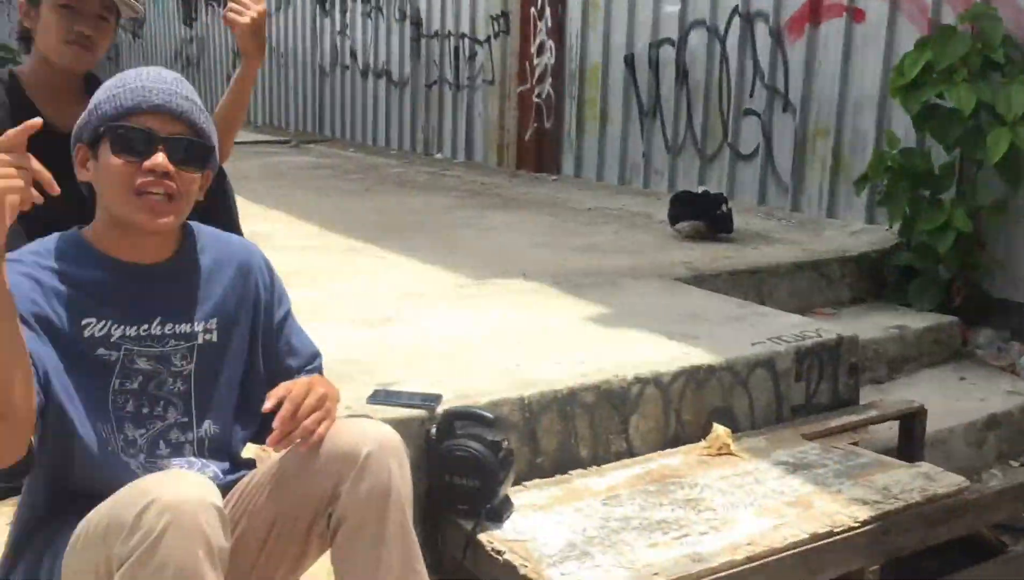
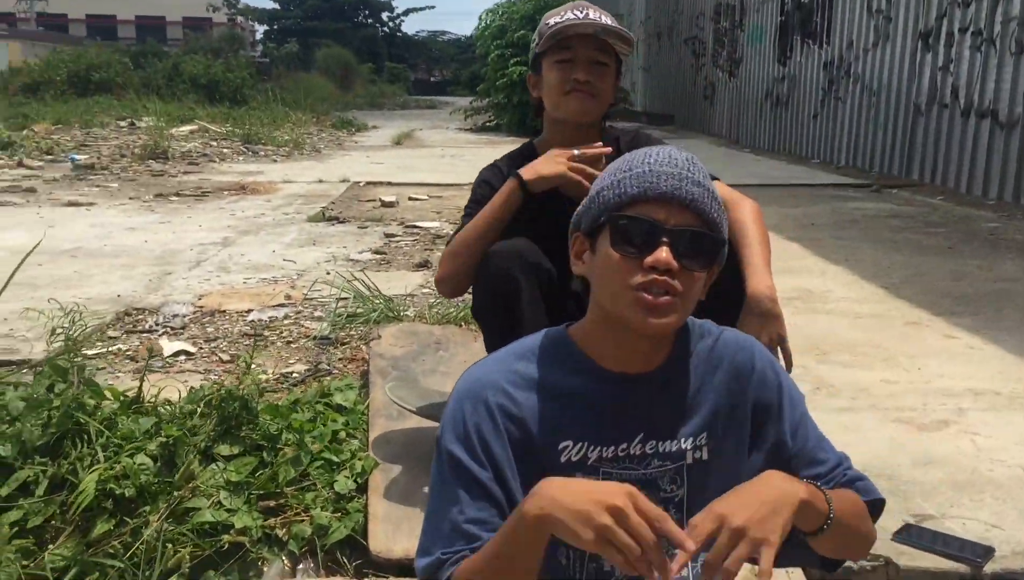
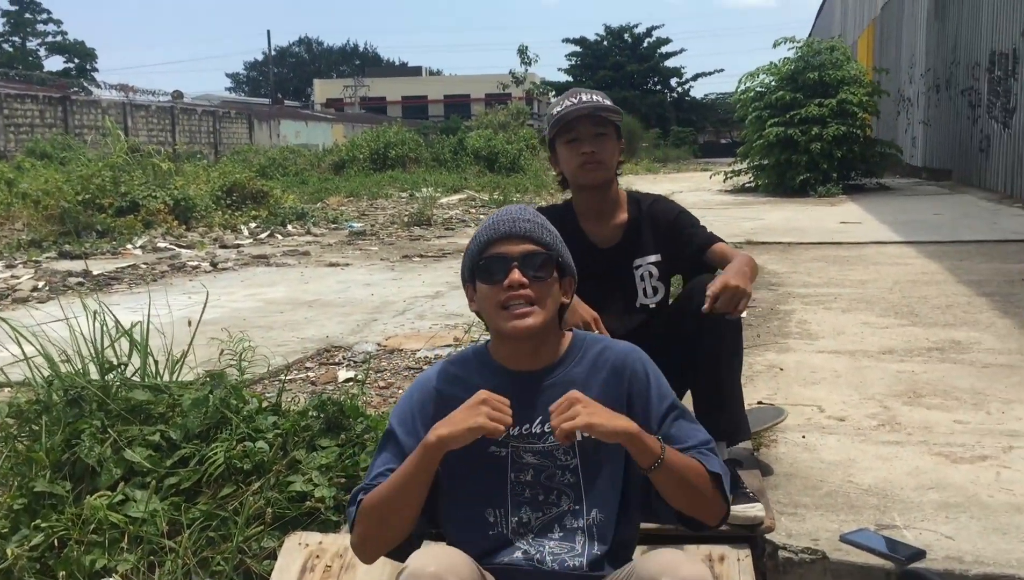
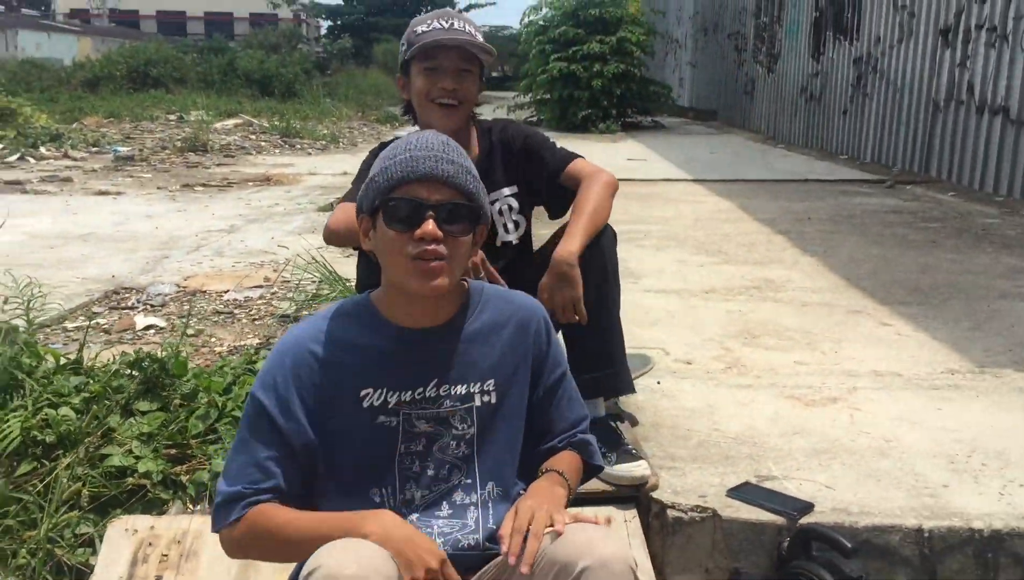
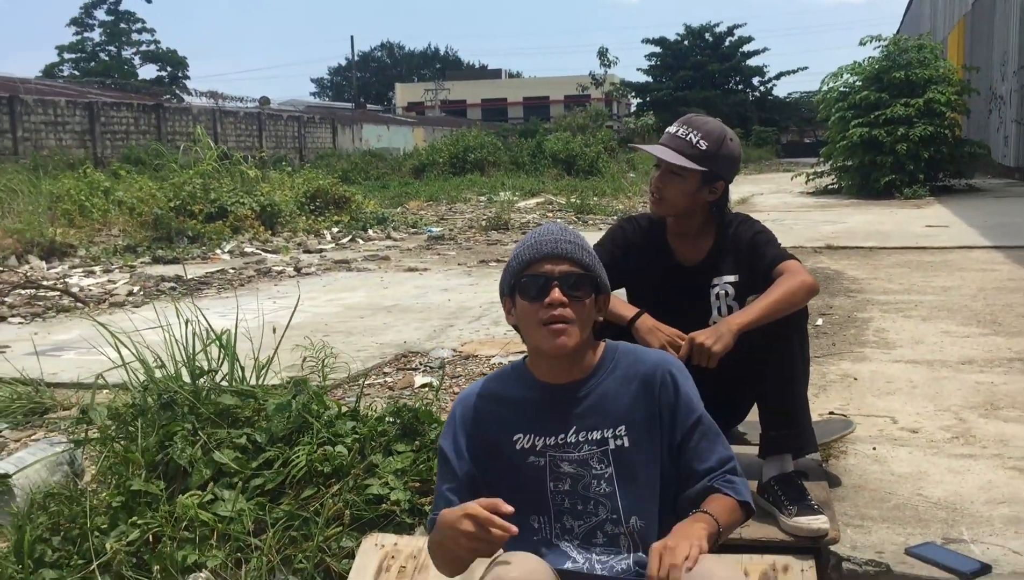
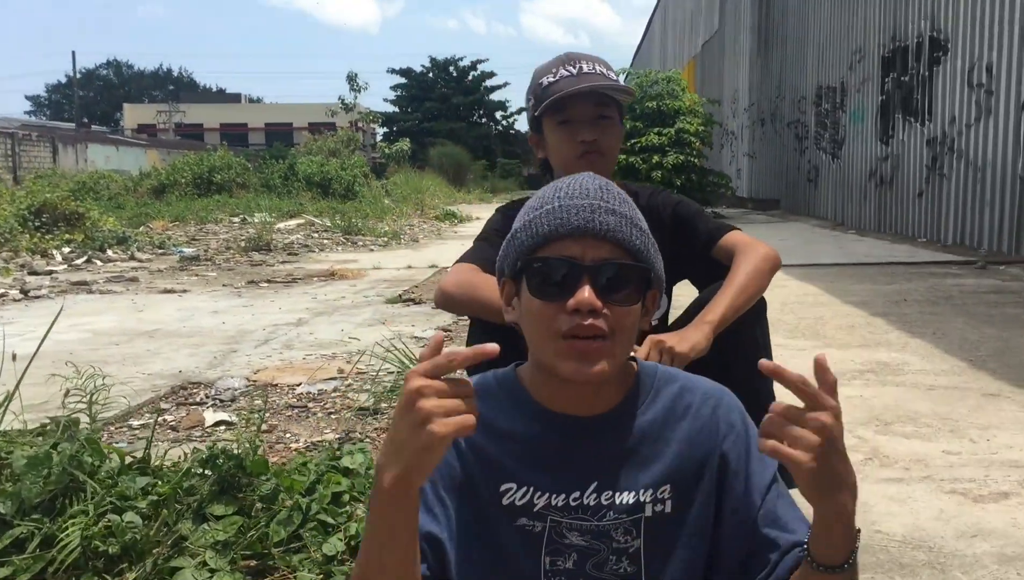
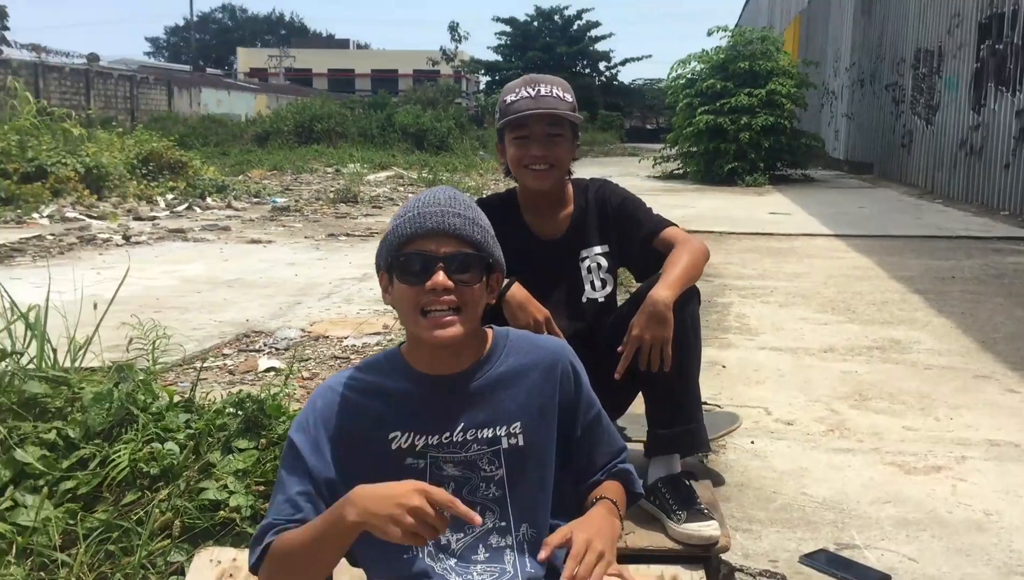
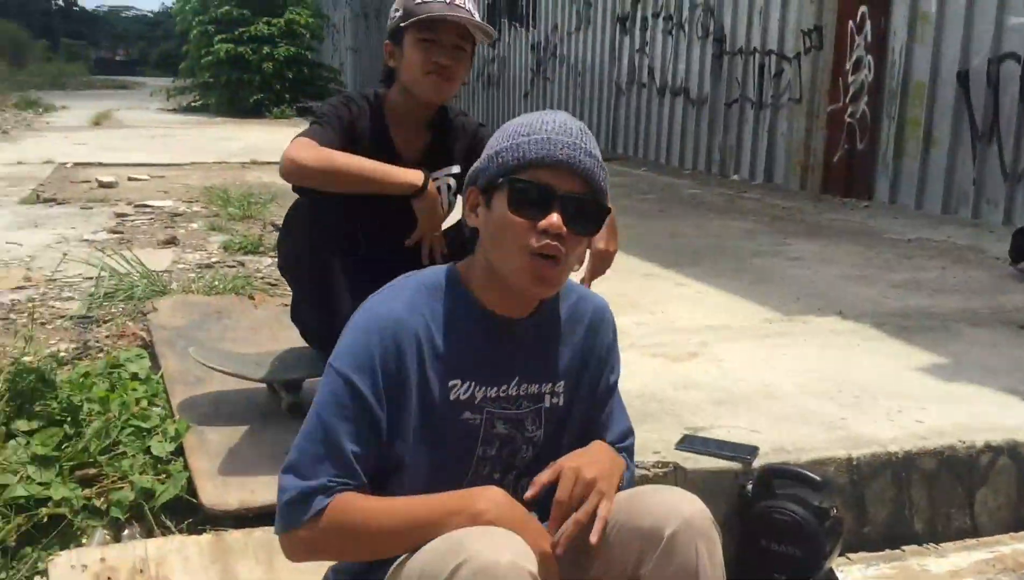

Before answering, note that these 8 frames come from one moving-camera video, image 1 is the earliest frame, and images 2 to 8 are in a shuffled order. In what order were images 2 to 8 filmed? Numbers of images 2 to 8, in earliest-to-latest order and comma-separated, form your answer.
8, 2, 4, 7, 5, 3, 6
